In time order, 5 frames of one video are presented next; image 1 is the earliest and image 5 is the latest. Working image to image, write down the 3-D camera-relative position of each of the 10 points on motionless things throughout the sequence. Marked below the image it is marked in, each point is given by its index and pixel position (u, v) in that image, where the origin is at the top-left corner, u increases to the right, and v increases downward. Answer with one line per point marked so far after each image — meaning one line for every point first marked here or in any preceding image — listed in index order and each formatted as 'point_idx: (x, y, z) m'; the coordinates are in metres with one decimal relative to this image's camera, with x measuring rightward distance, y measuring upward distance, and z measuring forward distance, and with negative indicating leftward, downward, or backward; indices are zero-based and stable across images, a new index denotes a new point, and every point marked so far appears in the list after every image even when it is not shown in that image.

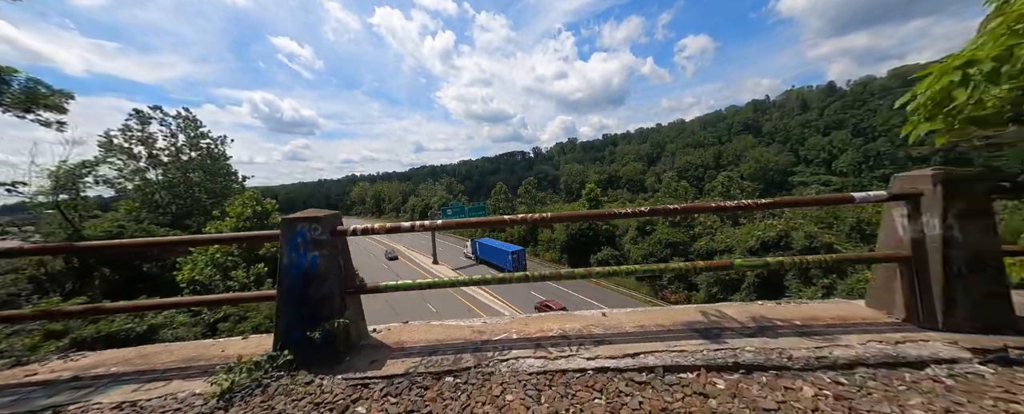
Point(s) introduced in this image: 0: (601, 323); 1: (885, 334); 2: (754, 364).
0: (+1.0, -1.3, +3.3) m
1: (+3.4, -1.2, +2.7) m
2: (+2.1, -1.4, +2.6) m
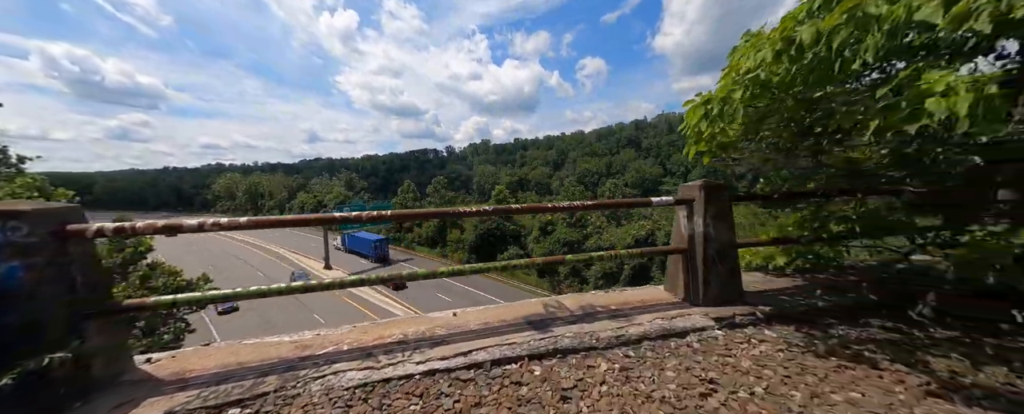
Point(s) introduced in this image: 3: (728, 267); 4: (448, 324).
0: (-0.7, -1.3, +3.3) m
1: (+1.8, -1.2, +3.4) m
2: (+0.6, -1.4, +2.9) m
3: (+2.6, -0.7, +3.5) m
4: (-0.7, -1.3, +3.3) m
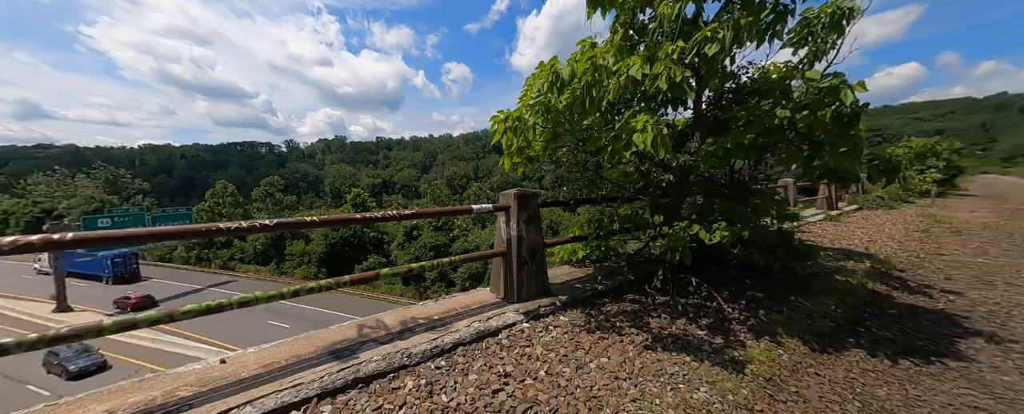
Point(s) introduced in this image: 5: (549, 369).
0: (-2.6, -1.4, +2.5) m
1: (-0.3, -1.3, +3.6) m
2: (-1.2, -1.5, +2.6) m
3: (+0.3, -0.8, +4.0) m
4: (-2.5, -1.4, +2.5) m
5: (+0.3, -1.5, +2.7) m
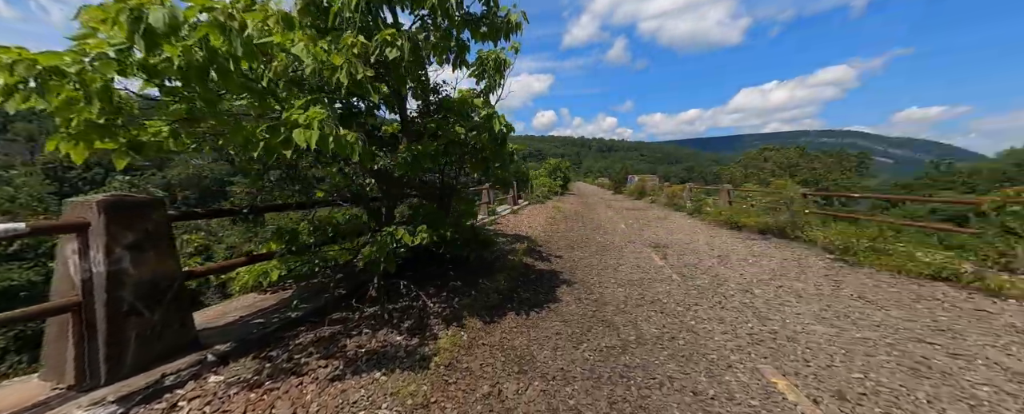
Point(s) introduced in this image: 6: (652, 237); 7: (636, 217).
0: (-4.0, -1.6, -0.5) m
1: (-3.2, -1.4, +1.8) m
2: (-3.1, -1.6, +0.5) m
3: (-3.0, -0.9, +2.5) m
4: (-4.0, -1.6, -0.6) m
5: (-2.1, -1.6, +1.6) m
6: (+3.7, -0.8, +7.7) m
7: (+4.9, -0.4, +11.6) m
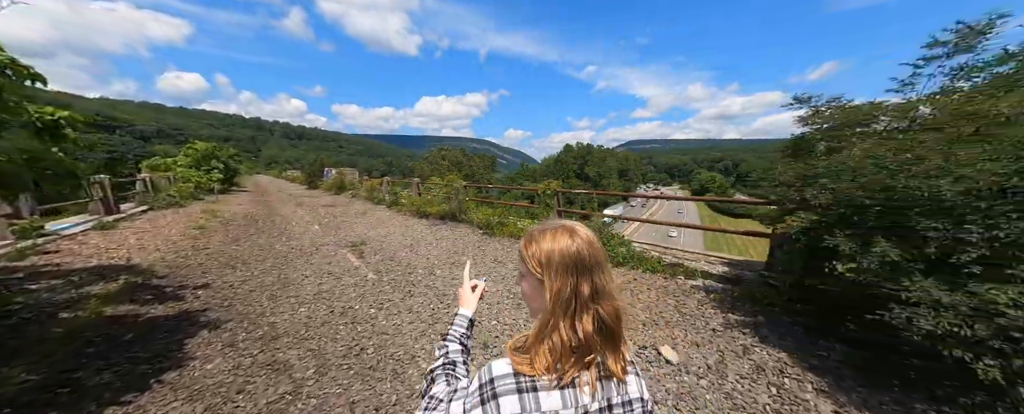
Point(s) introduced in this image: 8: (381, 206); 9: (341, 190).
0: (-2.0, -2.0, -3.9) m
1: (-3.4, -1.7, -1.8) m
2: (-2.3, -1.9, -2.6) m
3: (-3.9, -1.2, -1.3) m
4: (-2.0, -2.0, -3.9) m
5: (-2.5, -1.8, -1.1) m
6: (-3.9, -0.7, +7.1) m
7: (-6.3, -0.3, +10.4) m
8: (-5.8, +0.1, +13.1) m
9: (-10.3, +1.1, +17.8) m
